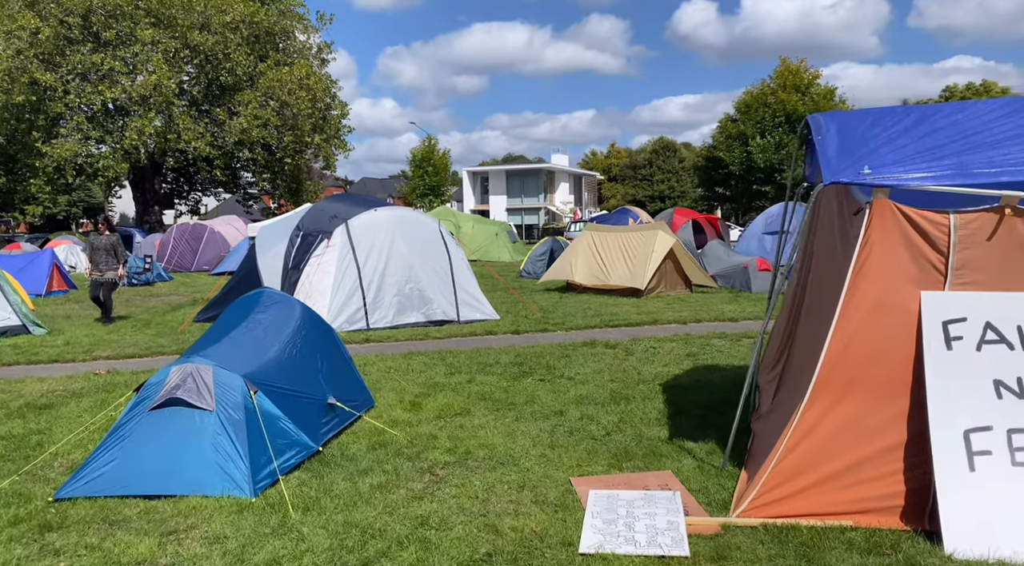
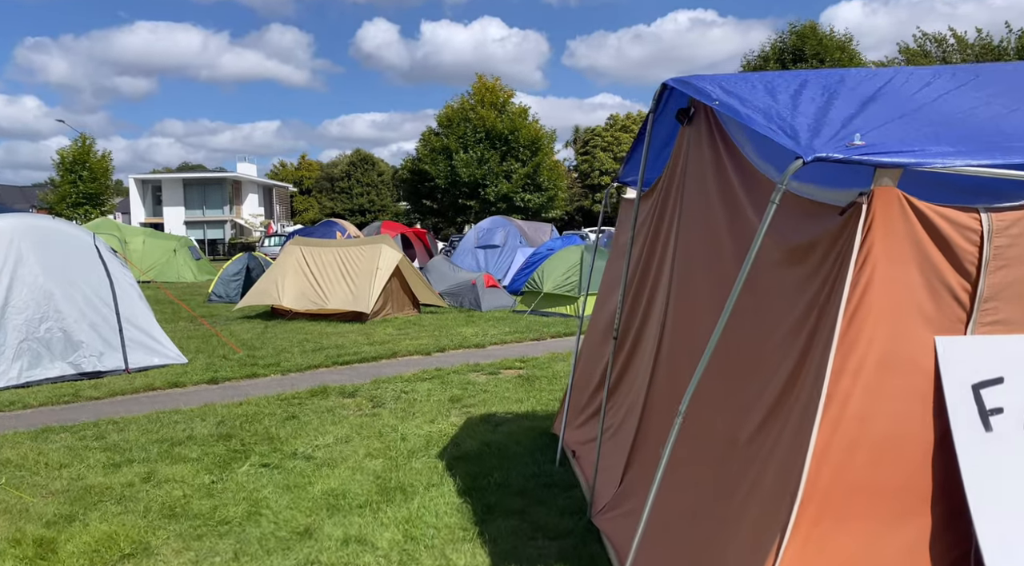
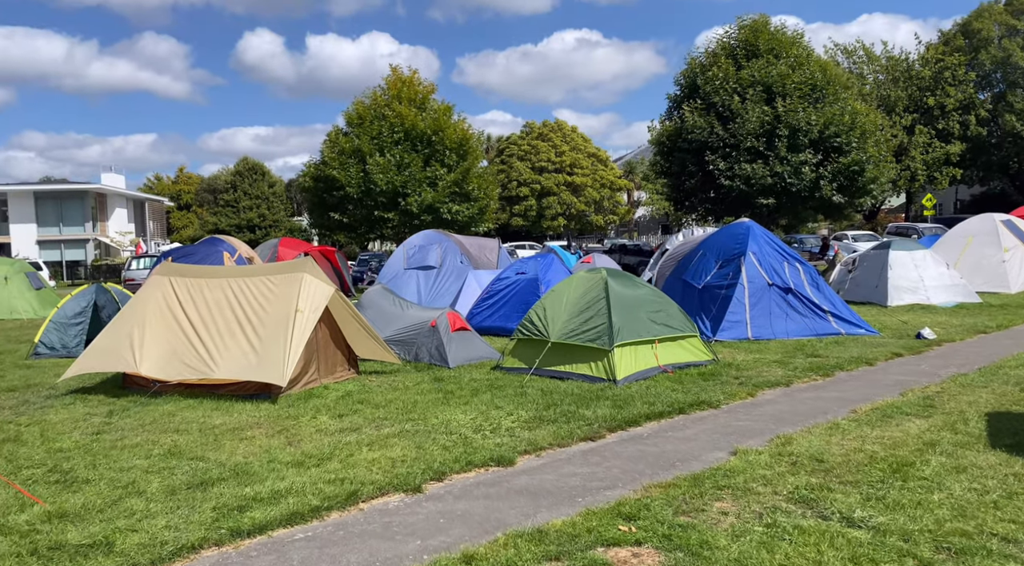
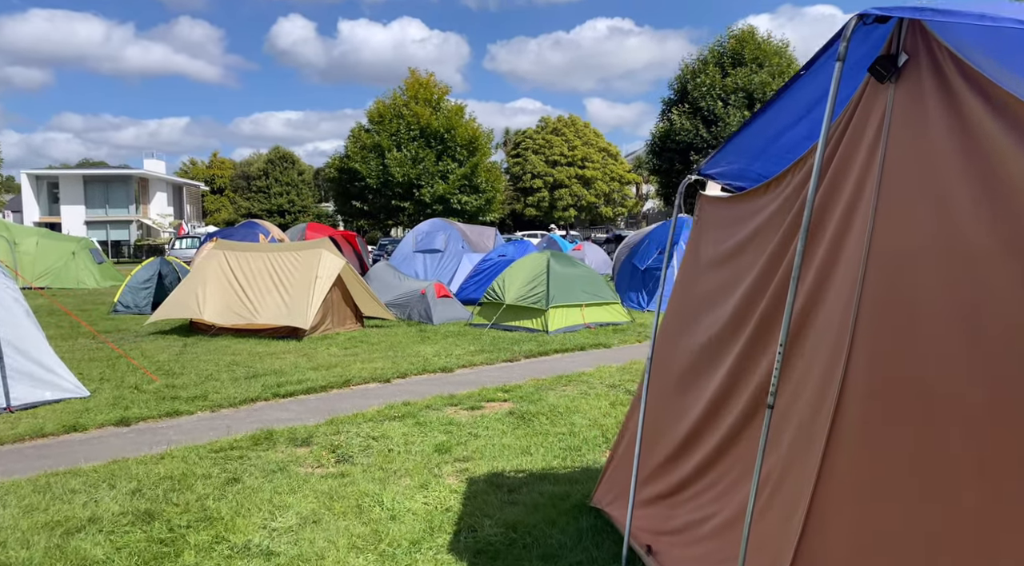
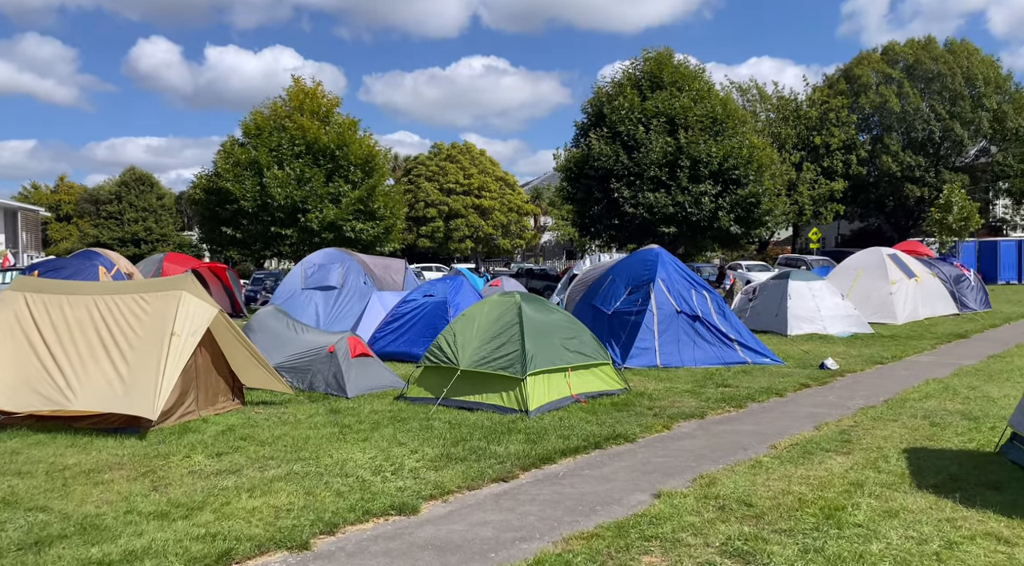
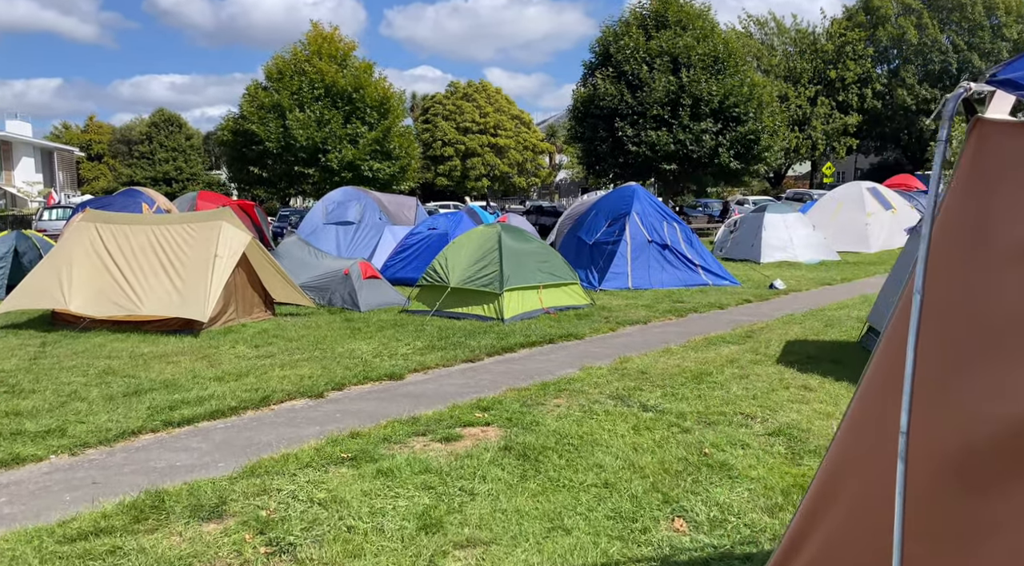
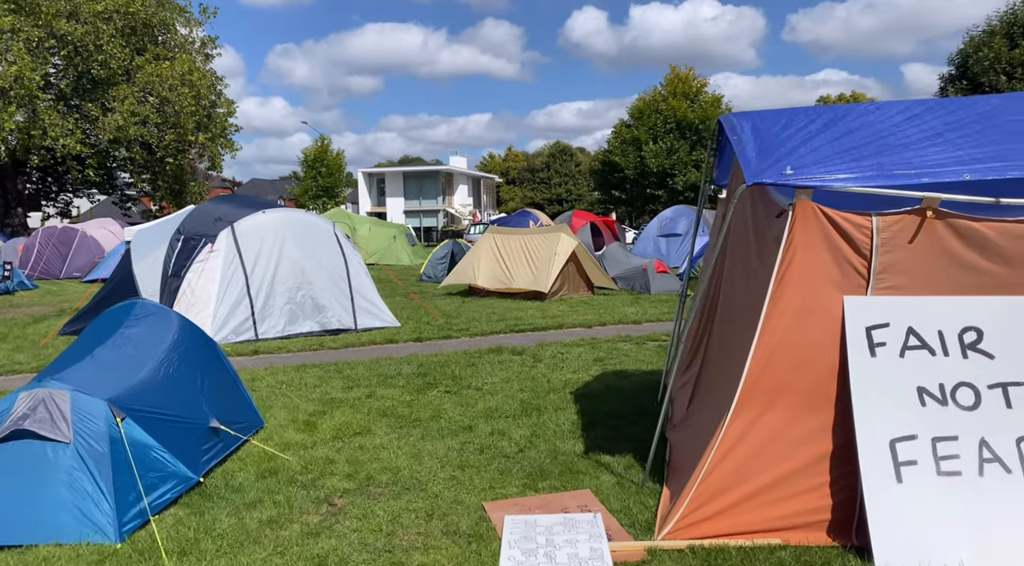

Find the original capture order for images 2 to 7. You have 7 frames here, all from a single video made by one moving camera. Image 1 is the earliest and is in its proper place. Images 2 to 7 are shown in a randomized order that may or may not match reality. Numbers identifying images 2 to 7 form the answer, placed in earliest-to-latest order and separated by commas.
7, 2, 4, 6, 3, 5
